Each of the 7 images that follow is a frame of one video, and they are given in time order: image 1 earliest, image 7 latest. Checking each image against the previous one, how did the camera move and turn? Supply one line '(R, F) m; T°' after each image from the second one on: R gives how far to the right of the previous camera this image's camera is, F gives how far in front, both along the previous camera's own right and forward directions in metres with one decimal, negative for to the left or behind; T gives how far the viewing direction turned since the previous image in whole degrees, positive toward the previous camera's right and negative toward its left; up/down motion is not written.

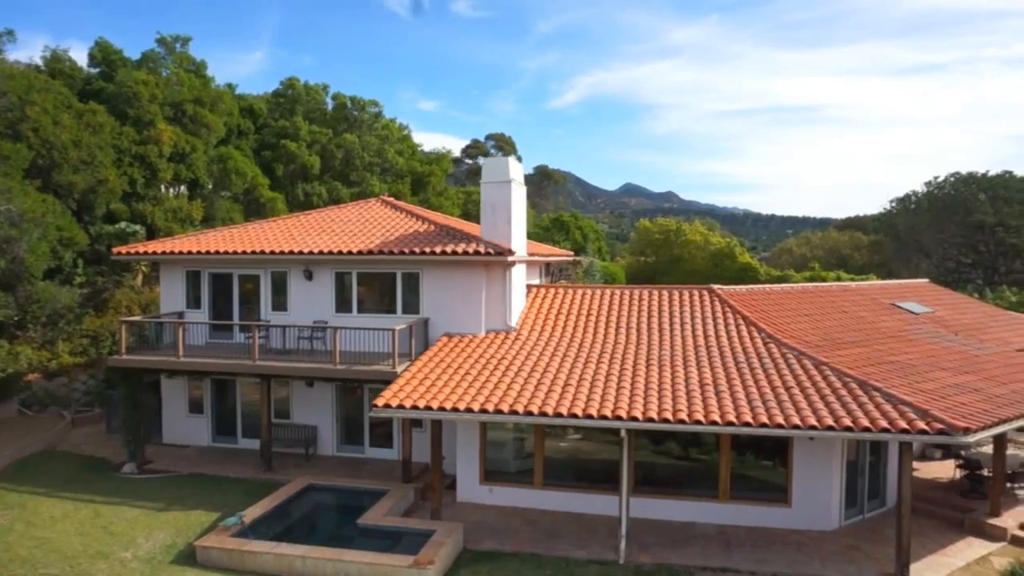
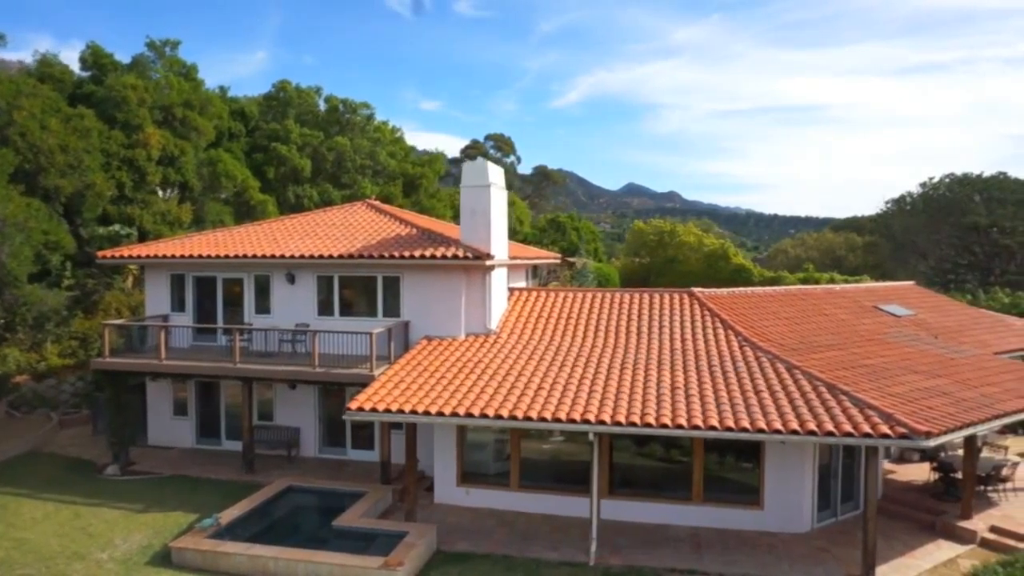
(+0.6, -0.2) m; 0°
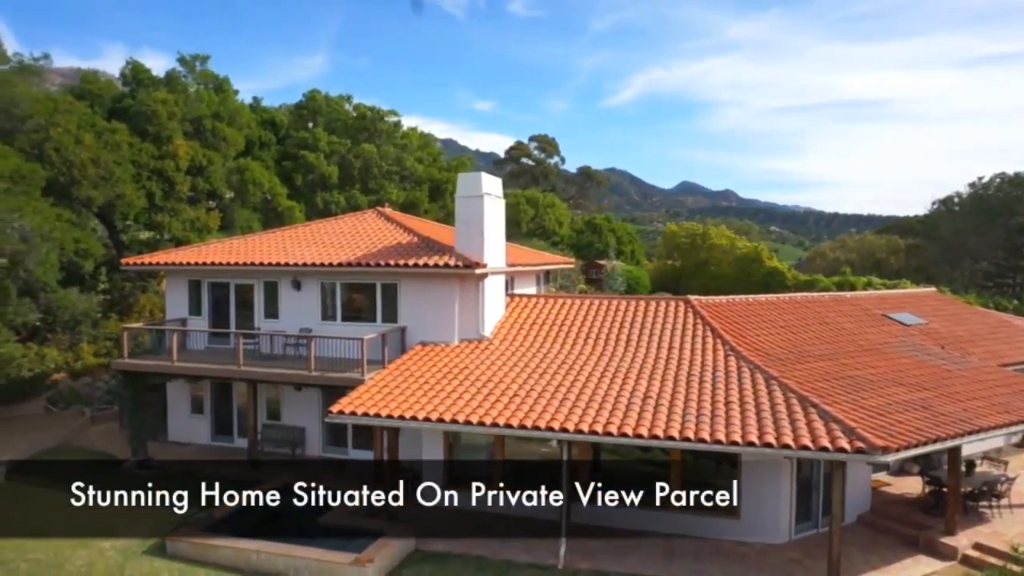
(+1.7, -0.4) m; -4°
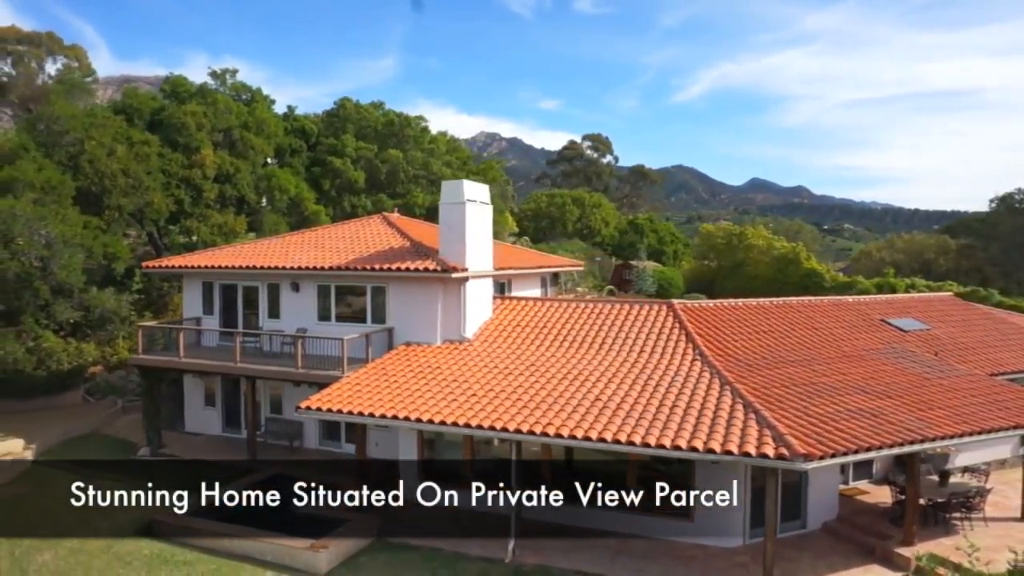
(+2.5, -0.5) m; -6°
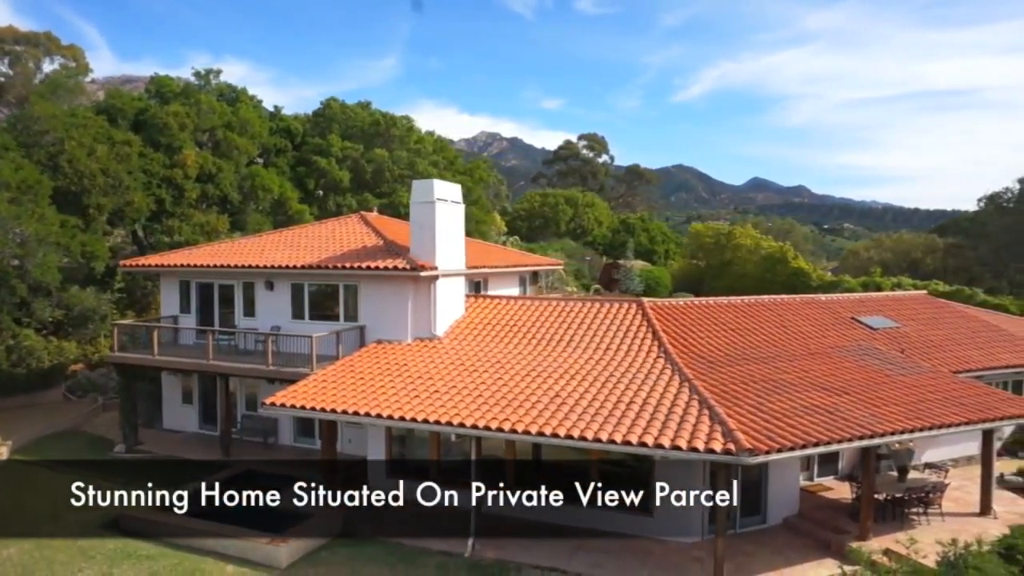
(+0.9, -0.2) m; 0°
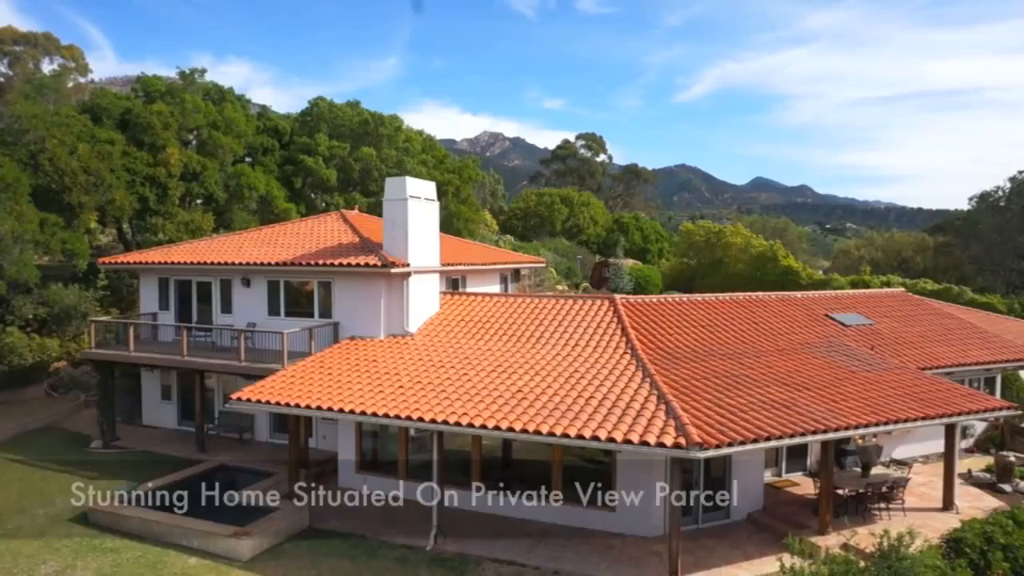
(+0.9, -0.1) m; -1°
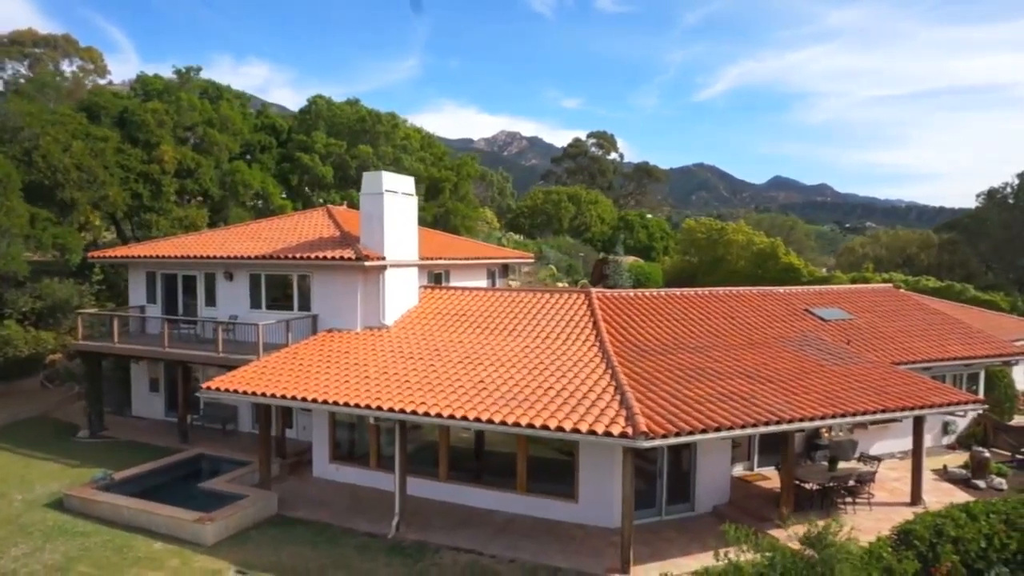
(+1.3, -0.1) m; -2°
